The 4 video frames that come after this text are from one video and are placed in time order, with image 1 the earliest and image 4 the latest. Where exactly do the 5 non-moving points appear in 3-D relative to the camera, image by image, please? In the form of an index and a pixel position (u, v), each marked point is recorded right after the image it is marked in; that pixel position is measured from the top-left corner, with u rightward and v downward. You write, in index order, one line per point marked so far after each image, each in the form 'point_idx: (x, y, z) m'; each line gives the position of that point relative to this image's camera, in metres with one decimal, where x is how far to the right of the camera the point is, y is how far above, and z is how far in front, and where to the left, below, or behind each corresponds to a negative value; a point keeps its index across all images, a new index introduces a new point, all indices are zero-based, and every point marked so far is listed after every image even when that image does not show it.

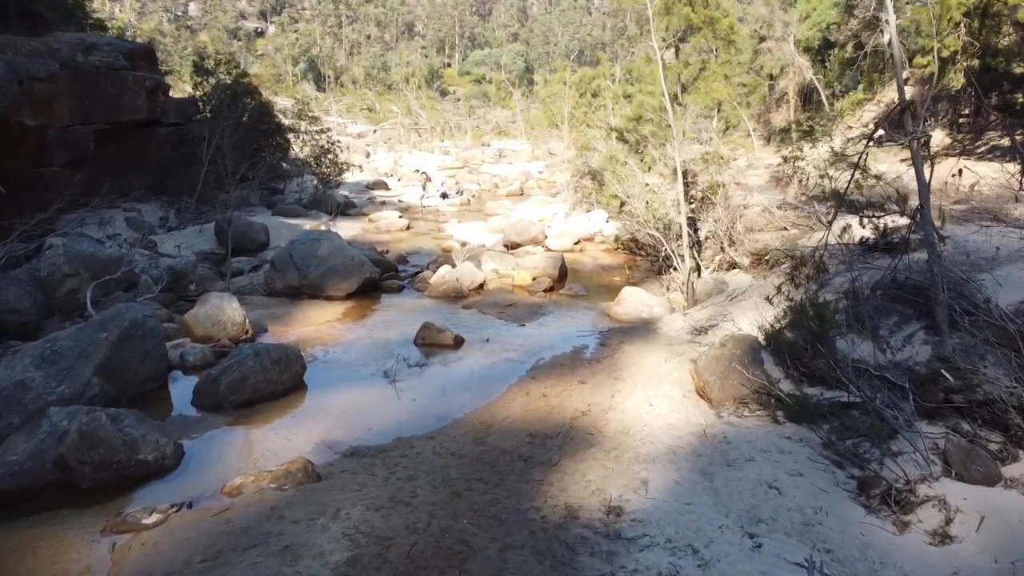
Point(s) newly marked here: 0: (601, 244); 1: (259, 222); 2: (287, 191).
0: (+1.4, +0.7, +13.0) m
1: (-4.2, +1.1, +13.6) m
2: (-5.0, +2.1, +18.1) m
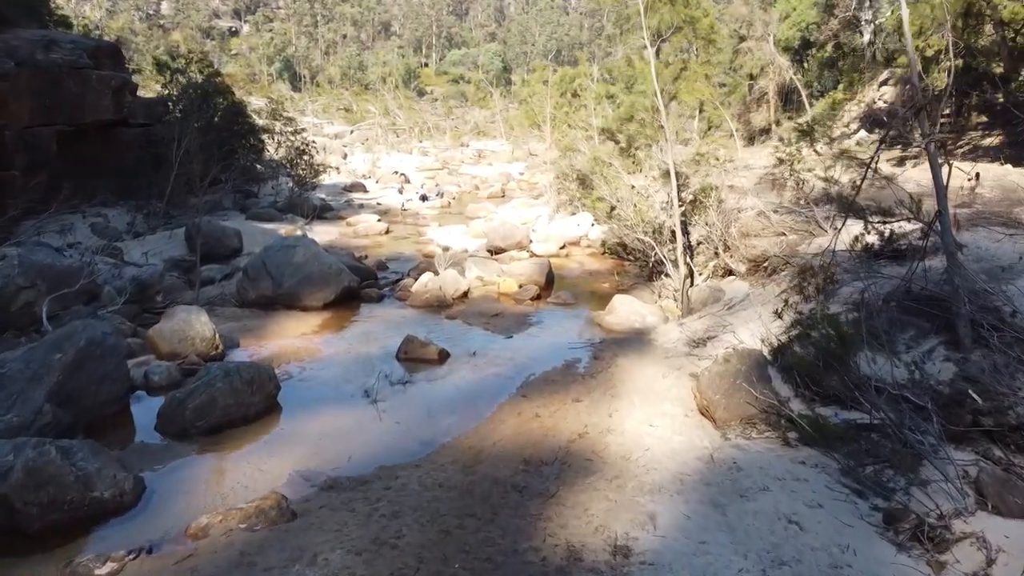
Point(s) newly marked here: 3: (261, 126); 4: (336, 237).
0: (+1.2, +0.6, +12.7) m
1: (-4.5, +1.0, +13.1) m
2: (-5.4, +2.0, +17.5) m
3: (-5.2, +3.4, +17.0) m
4: (-3.0, +0.9, +13.9) m
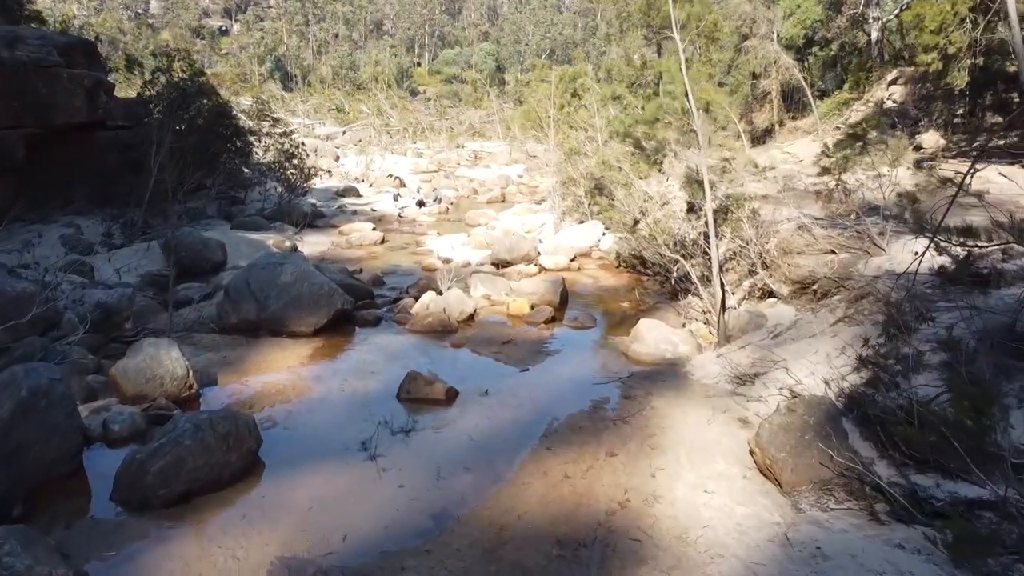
0: (+1.2, +0.4, +11.8) m
1: (-4.4, +0.7, +12.1) m
2: (-5.3, +1.8, +16.6) m
3: (-5.2, +3.1, +16.0) m
4: (-2.9, +0.6, +12.9) m
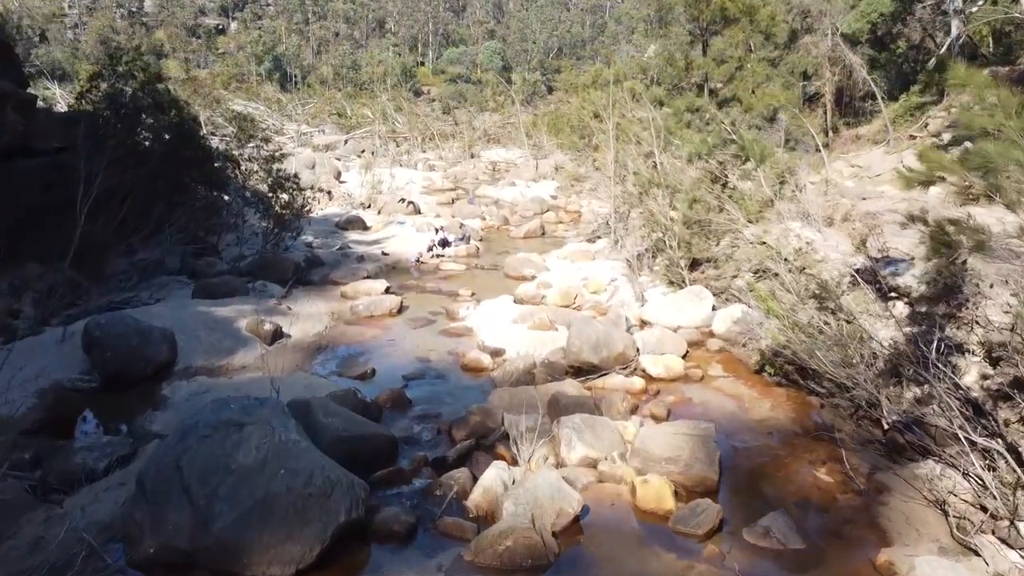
0: (+2.0, -0.6, +8.1) m
1: (-3.6, -0.3, +8.5) m
2: (-4.5, +0.7, +12.9) m
3: (-4.4, +2.1, +12.4) m
4: (-2.1, -0.4, +9.3) m
